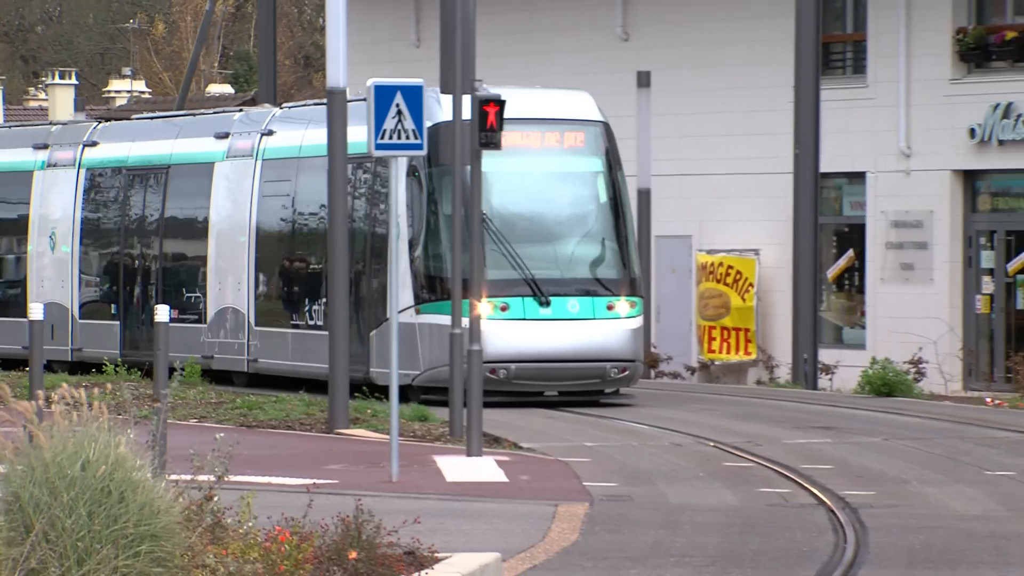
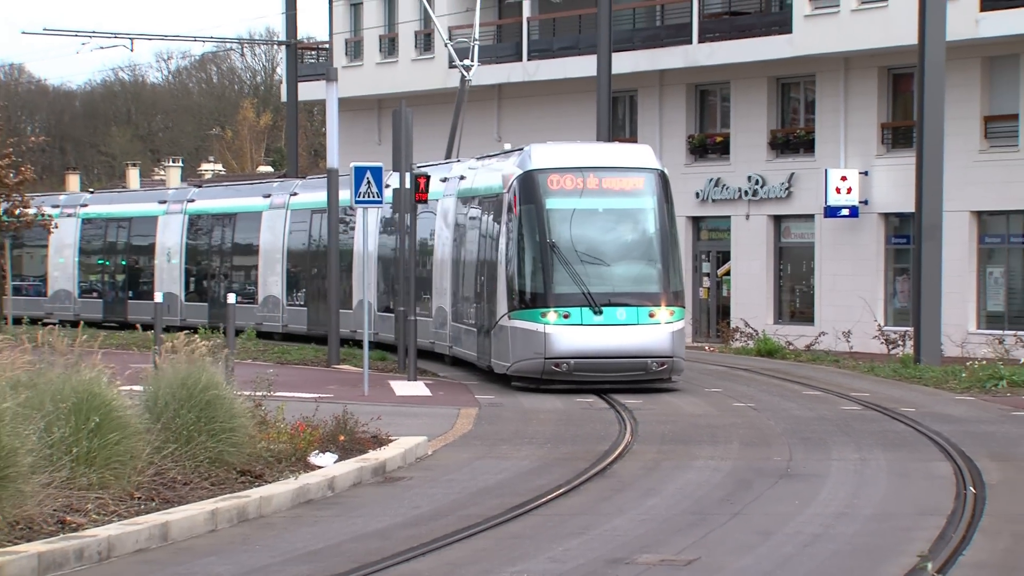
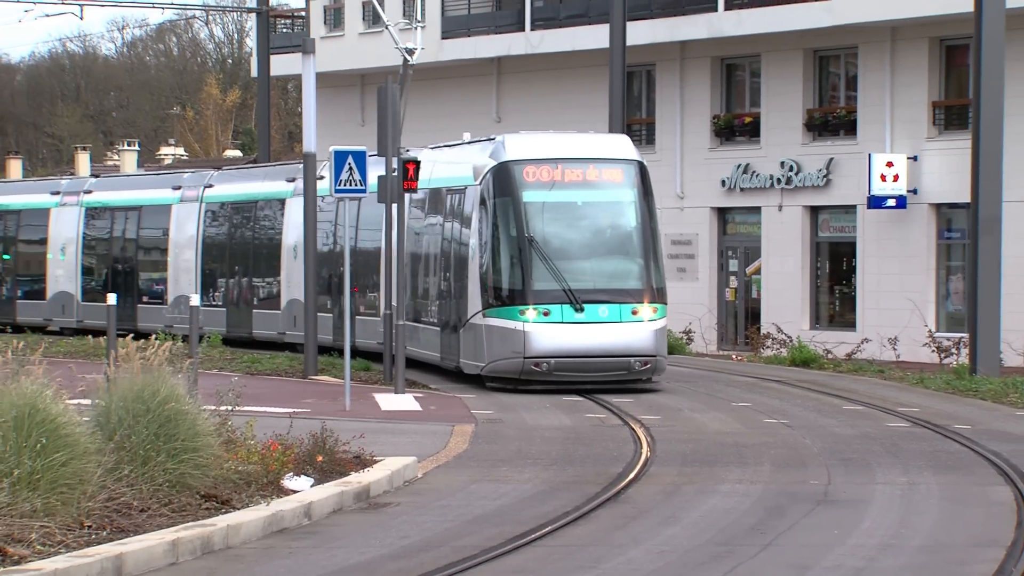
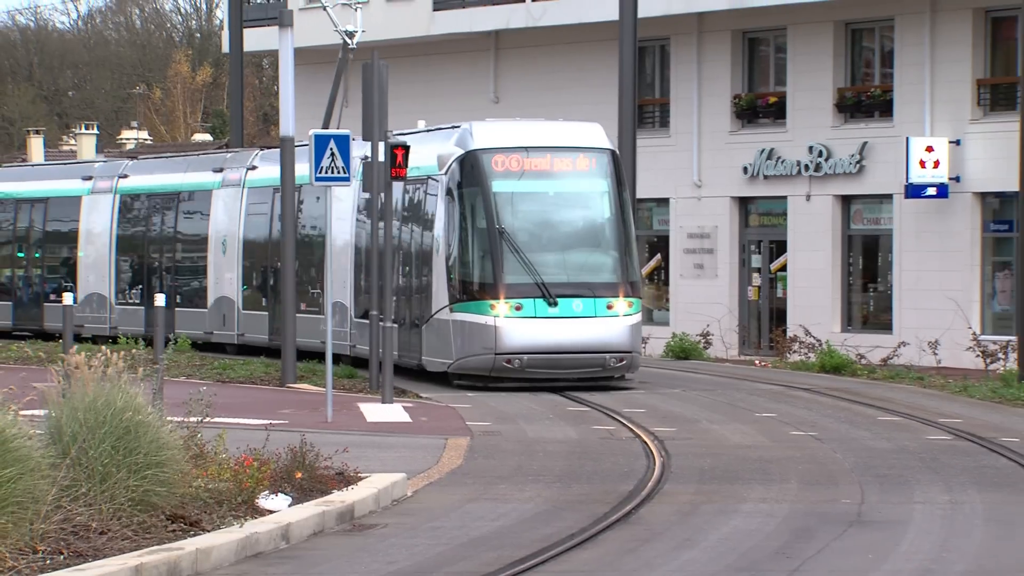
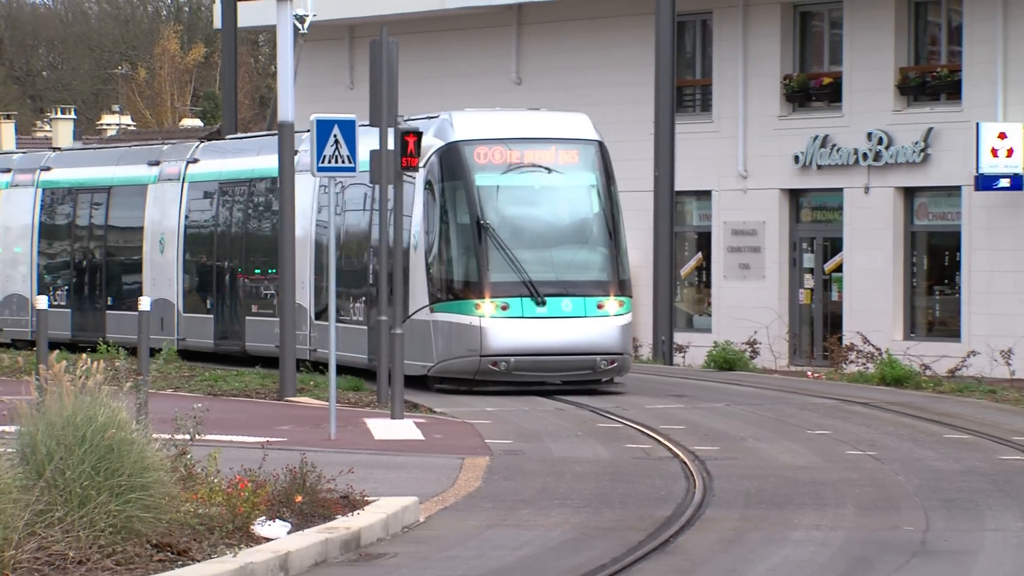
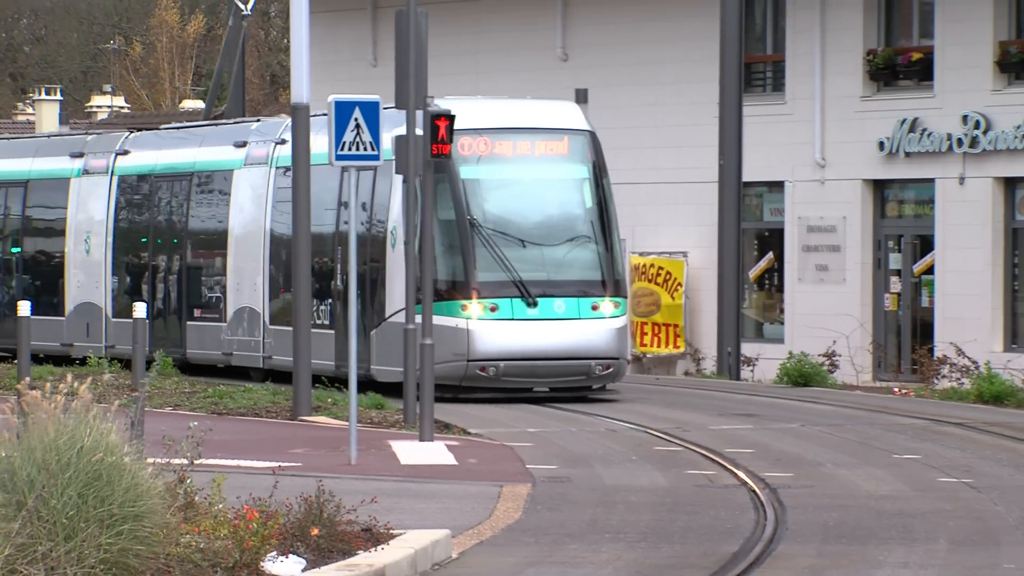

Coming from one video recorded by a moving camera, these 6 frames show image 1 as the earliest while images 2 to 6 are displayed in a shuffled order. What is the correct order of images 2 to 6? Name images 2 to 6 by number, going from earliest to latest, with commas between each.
6, 5, 4, 3, 2
